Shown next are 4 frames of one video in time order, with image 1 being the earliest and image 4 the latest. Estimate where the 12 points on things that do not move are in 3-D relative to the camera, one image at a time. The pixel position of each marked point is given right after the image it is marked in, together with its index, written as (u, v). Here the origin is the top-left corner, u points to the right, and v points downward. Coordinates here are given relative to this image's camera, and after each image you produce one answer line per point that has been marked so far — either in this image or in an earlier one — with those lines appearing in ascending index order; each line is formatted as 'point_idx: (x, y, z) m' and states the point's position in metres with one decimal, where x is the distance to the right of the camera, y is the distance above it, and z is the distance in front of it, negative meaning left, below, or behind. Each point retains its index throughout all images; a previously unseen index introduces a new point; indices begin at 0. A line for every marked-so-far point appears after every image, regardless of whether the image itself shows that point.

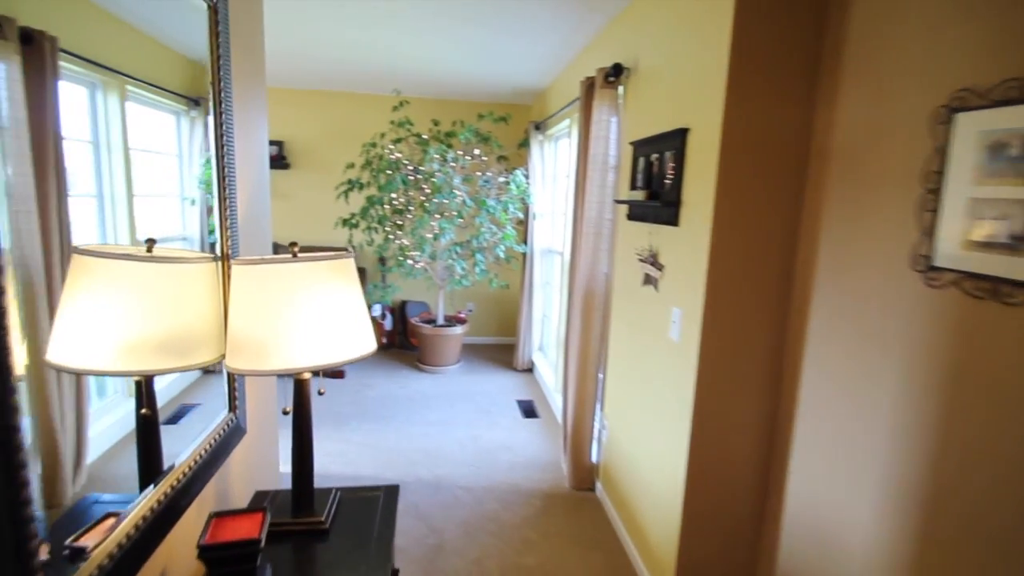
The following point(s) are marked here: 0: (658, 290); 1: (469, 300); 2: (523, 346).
0: (+0.5, 0.0, +1.9) m
1: (-0.4, -0.1, +4.7) m
2: (+0.1, -0.5, +4.2) m
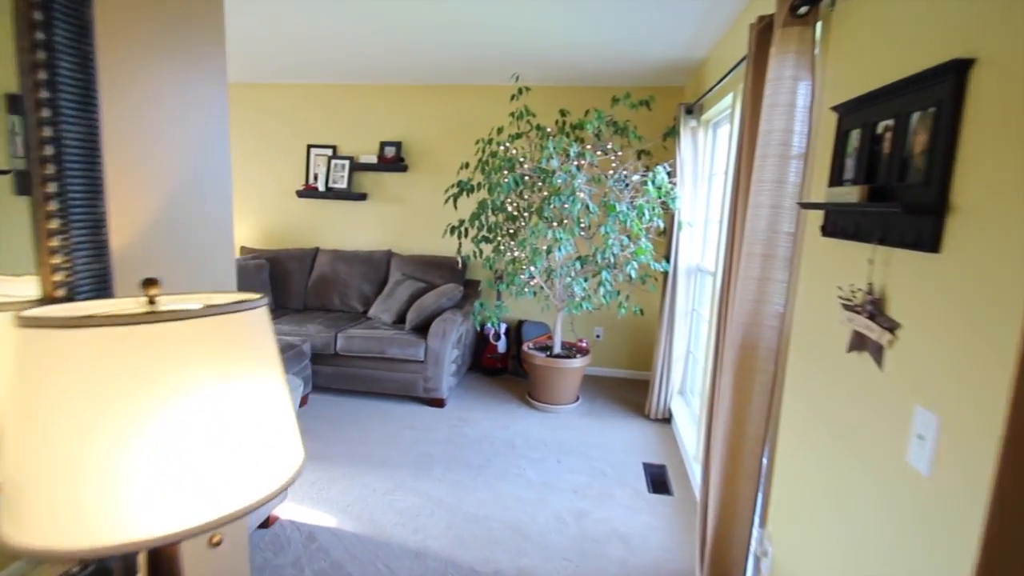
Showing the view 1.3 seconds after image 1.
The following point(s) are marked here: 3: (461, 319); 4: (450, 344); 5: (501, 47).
0: (+0.7, -0.2, +1.0) m
1: (+0.7, -0.3, +4.0) m
2: (+1.0, -0.6, +3.4) m
3: (-0.3, -0.2, +3.5) m
4: (-0.4, -0.4, +3.4) m
5: (-0.1, +1.4, +3.1) m
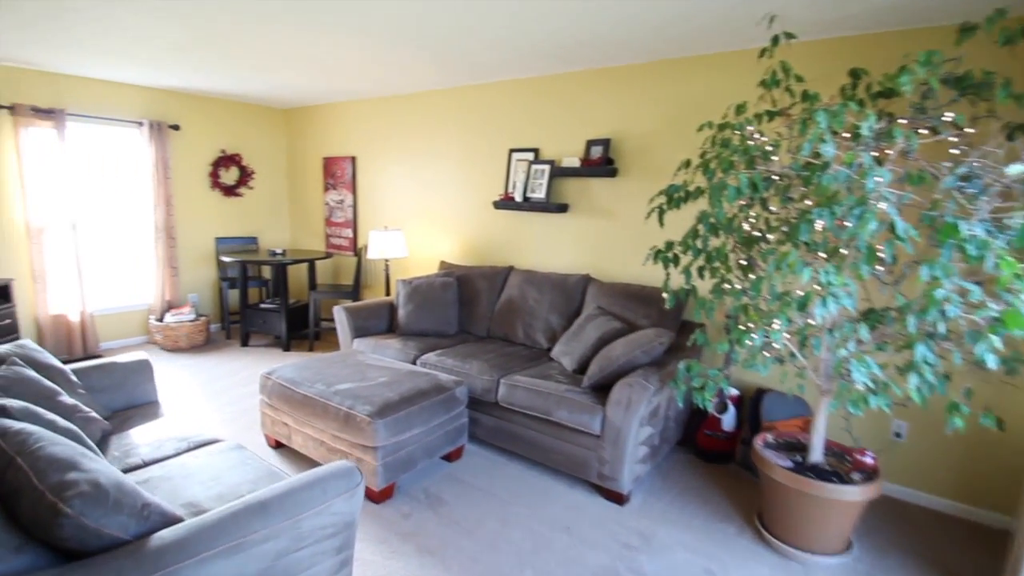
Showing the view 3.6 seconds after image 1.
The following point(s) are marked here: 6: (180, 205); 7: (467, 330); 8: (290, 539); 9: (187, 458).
0: (+0.5, -0.4, -0.3) m
1: (+1.8, -0.6, +2.4) m
2: (+1.7, -1.0, +1.7) m
3: (+0.7, -0.5, +2.4) m
4: (+0.6, -0.6, +2.4) m
5: (+0.9, +1.2, +1.9) m
6: (-3.5, +0.9, +5.4) m
7: (-0.3, -0.3, +3.9) m
8: (-0.6, -0.7, +1.4) m
9: (-1.2, -0.6, +2.0) m
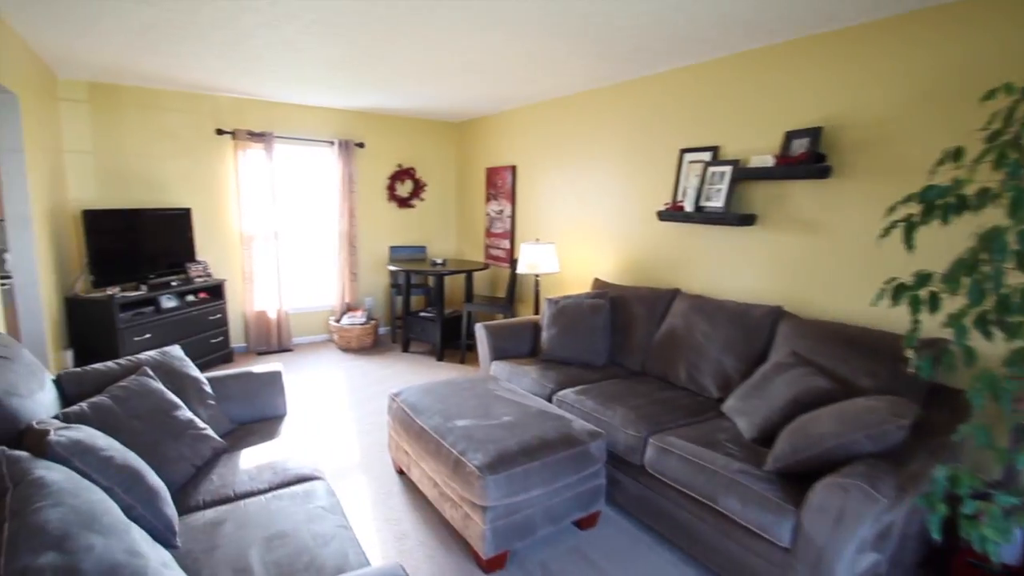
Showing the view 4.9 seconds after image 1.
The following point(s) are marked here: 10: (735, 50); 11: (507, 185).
0: (+0.1, -0.5, -0.9) m
1: (+2.2, -0.8, +1.2) m
2: (+1.9, -1.2, +0.5) m
3: (+1.2, -0.6, +1.6) m
4: (+1.0, -0.8, +1.6) m
5: (+1.2, +1.0, +1.1) m
6: (-1.7, +0.8, +5.8) m
7: (+0.7, -0.5, +3.3) m
8: (-0.4, -0.7, +1.0) m
9: (-0.8, -0.7, +1.8) m
10: (+1.3, +1.4, +3.0) m
11: (0.0, +1.0, +5.2) m
